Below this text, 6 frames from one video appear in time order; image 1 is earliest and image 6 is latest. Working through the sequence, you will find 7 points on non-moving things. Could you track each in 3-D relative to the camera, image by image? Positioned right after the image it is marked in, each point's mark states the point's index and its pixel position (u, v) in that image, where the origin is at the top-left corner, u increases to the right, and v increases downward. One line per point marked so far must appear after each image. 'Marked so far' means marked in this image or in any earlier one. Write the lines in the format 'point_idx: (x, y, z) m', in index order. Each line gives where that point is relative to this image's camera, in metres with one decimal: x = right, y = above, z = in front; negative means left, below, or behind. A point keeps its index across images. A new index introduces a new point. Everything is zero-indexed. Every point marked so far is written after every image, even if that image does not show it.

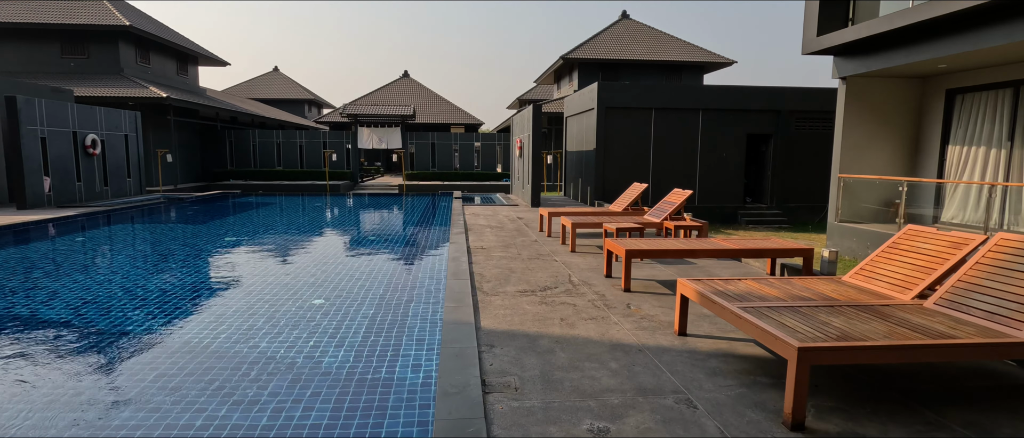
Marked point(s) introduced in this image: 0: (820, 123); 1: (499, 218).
0: (+7.2, +2.2, +12.5) m
1: (-0.2, 0.0, +10.2) m
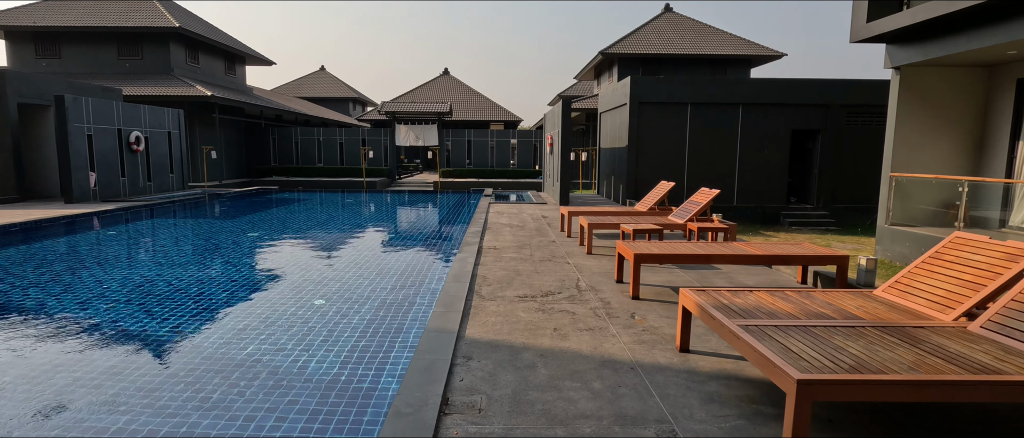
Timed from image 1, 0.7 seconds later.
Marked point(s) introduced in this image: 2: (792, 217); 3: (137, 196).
0: (+7.9, +2.2, +11.6) m
1: (+0.2, 0.0, +9.9) m
2: (+6.1, 0.0, +11.6) m
3: (-9.9, +0.6, +14.1) m
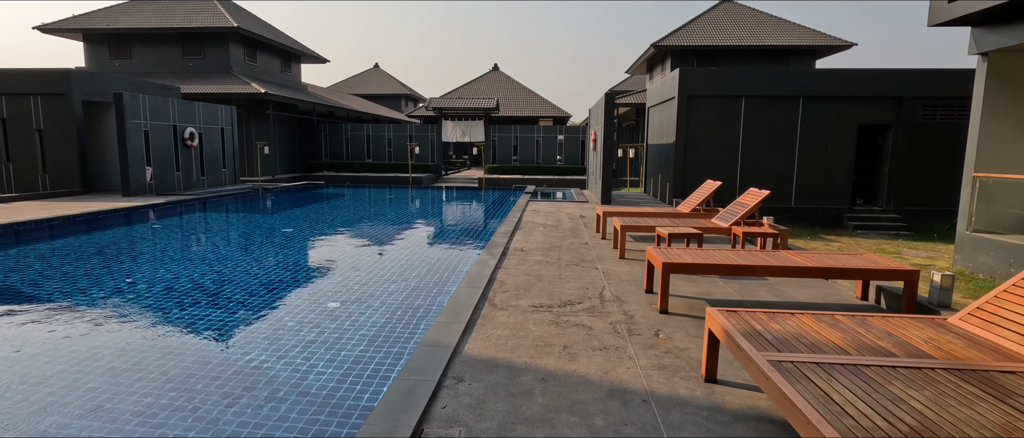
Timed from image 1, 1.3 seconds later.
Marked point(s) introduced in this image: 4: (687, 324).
0: (+8.7, +2.1, +10.4) m
1: (+0.9, +0.1, +9.5) m
2: (+6.9, 0.0, +10.6) m
3: (-8.8, +0.8, +14.6) m
4: (+1.2, -0.7, +3.6) m
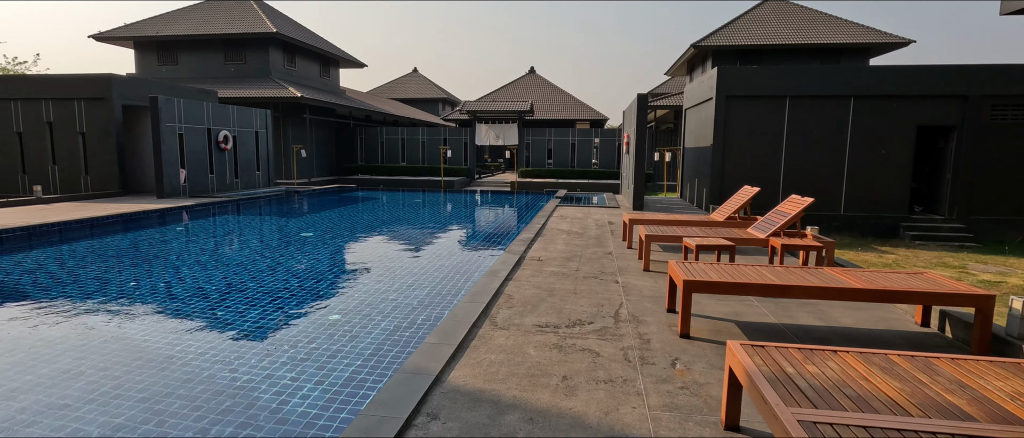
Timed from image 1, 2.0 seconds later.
0: (+9.1, +1.9, +9.4) m
1: (+1.3, -0.1, +9.1) m
2: (+7.3, -0.2, +9.7) m
3: (-8.0, +0.8, +14.8) m
4: (+1.2, -0.8, +3.2) m
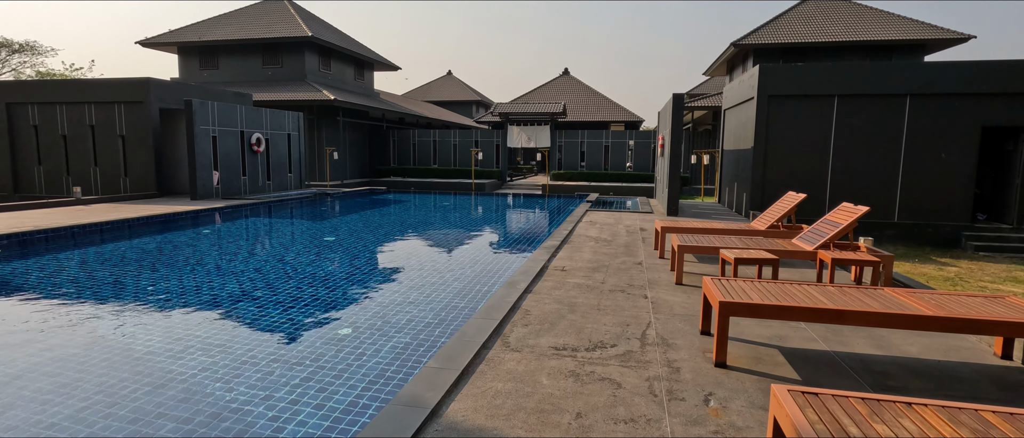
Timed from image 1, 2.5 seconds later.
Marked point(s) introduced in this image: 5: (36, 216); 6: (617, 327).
0: (+9.6, +1.7, +8.5) m
1: (+1.7, -0.2, +8.6) m
2: (+7.8, -0.4, +8.9) m
3: (-7.2, +0.7, +15.0) m
4: (+1.2, -0.9, +2.7) m
5: (-9.5, +0.1, +10.6) m
6: (+0.7, -0.7, +3.7) m
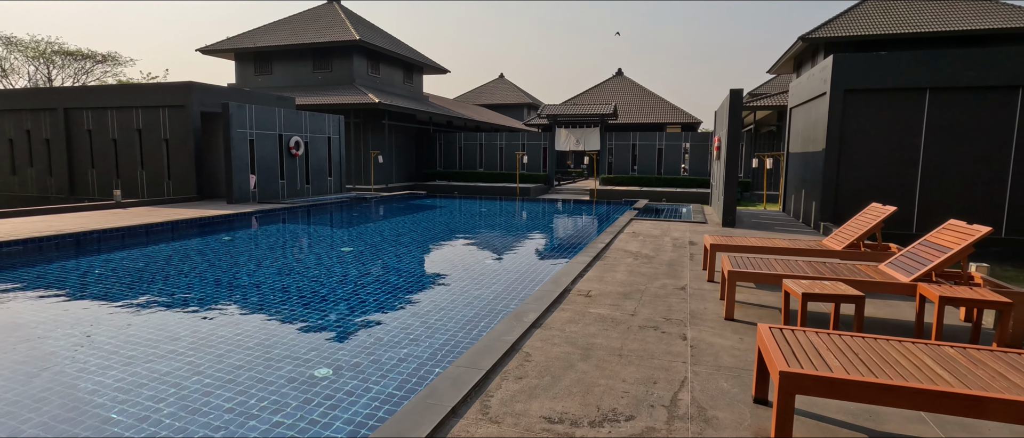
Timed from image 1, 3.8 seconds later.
0: (+10.0, +1.5, +6.7) m
1: (+2.1, -0.3, +7.6) m
2: (+8.2, -0.6, +7.3) m
3: (-6.0, +0.6, +14.8) m
4: (+1.1, -1.0, +1.8) m
5: (-8.8, 0.0, +10.8) m
6: (+0.7, -0.9, +2.8) m
